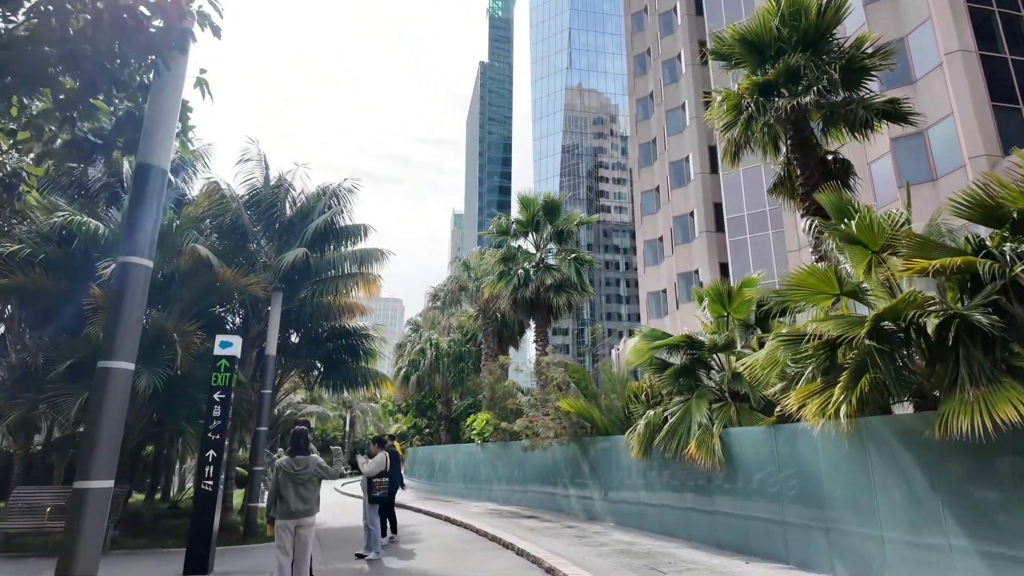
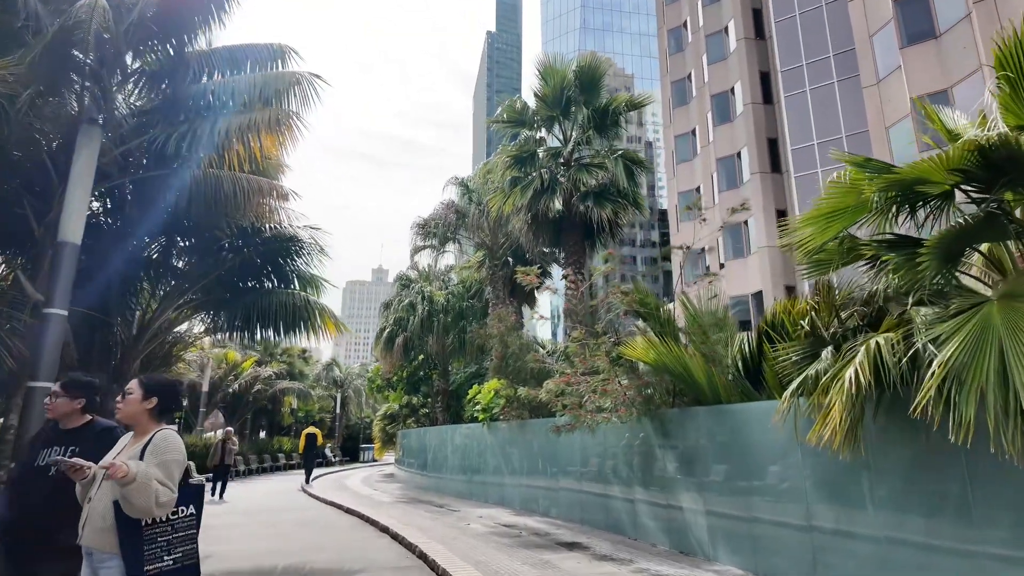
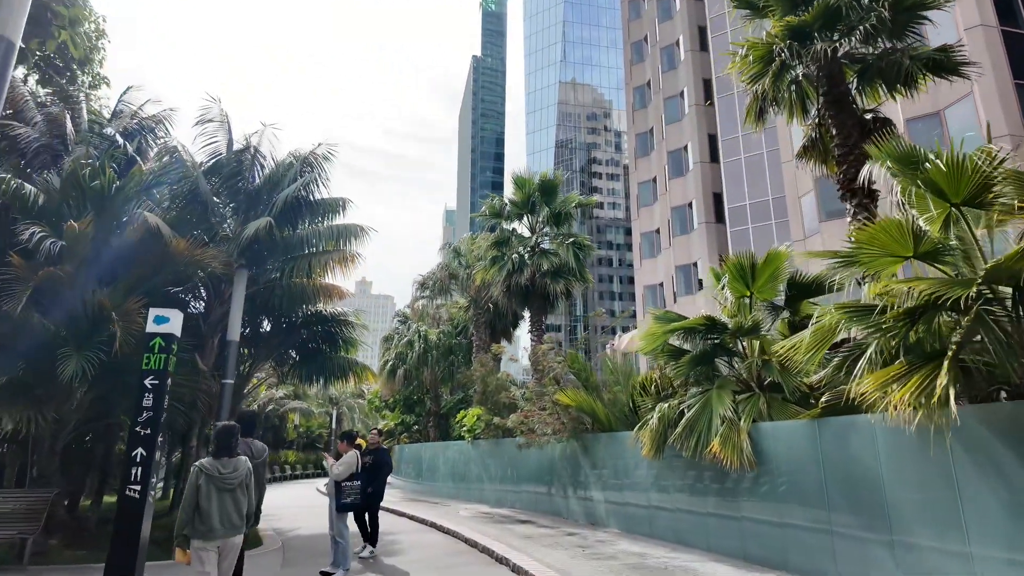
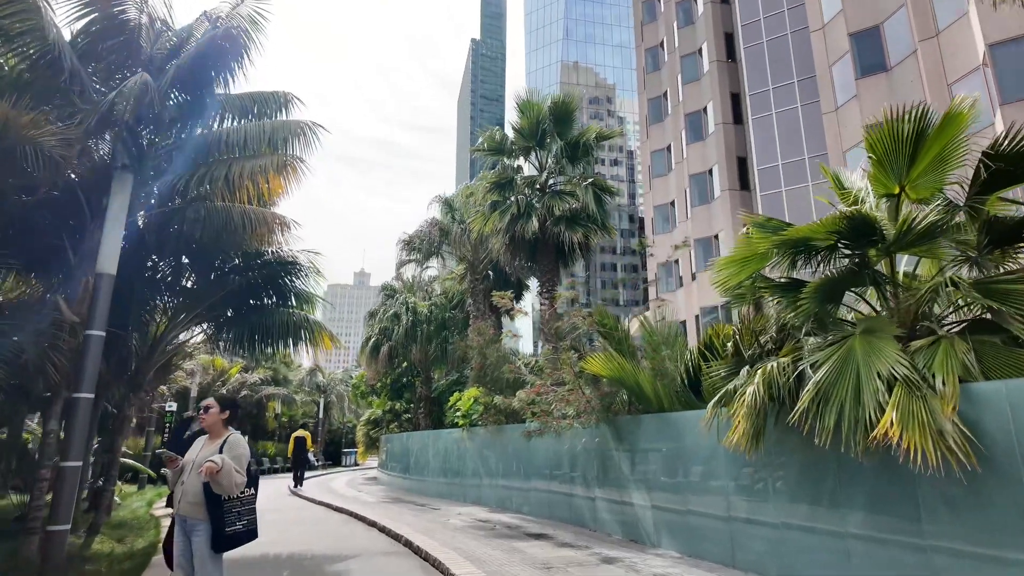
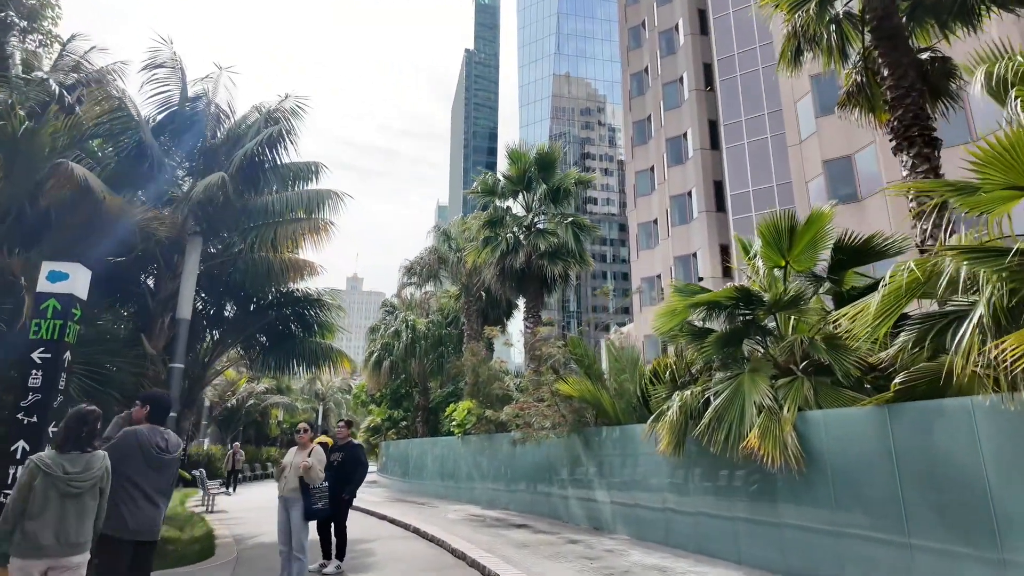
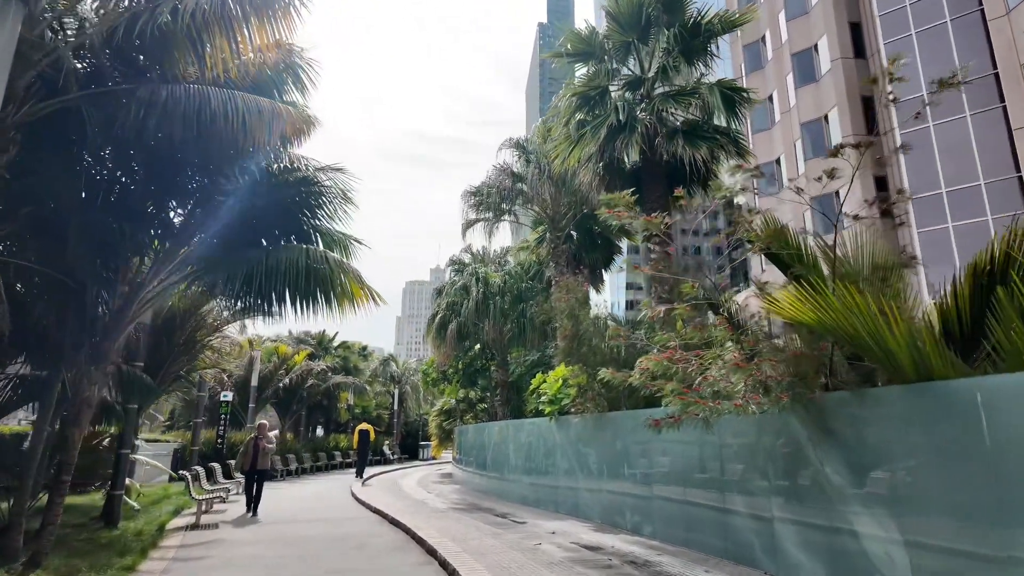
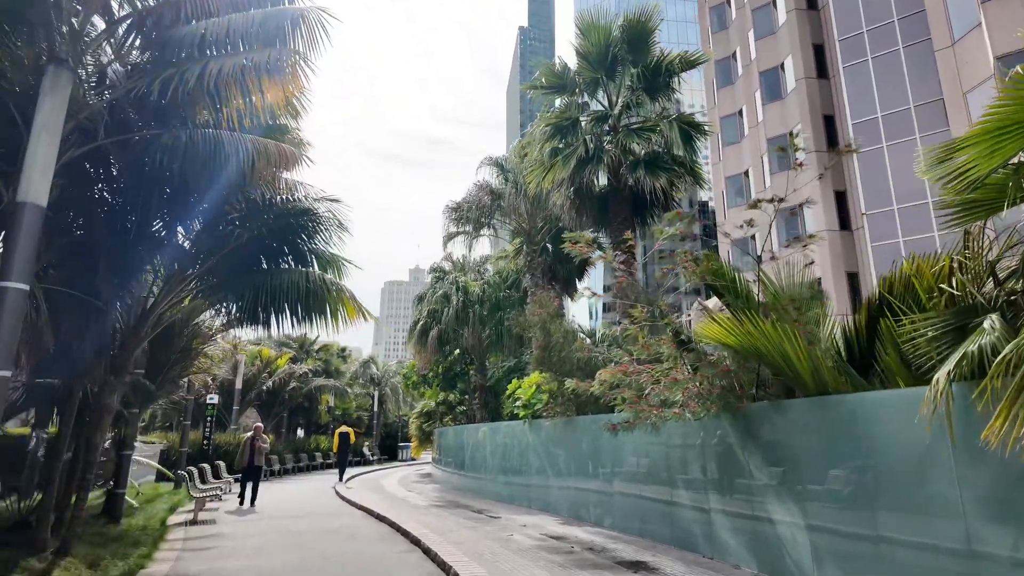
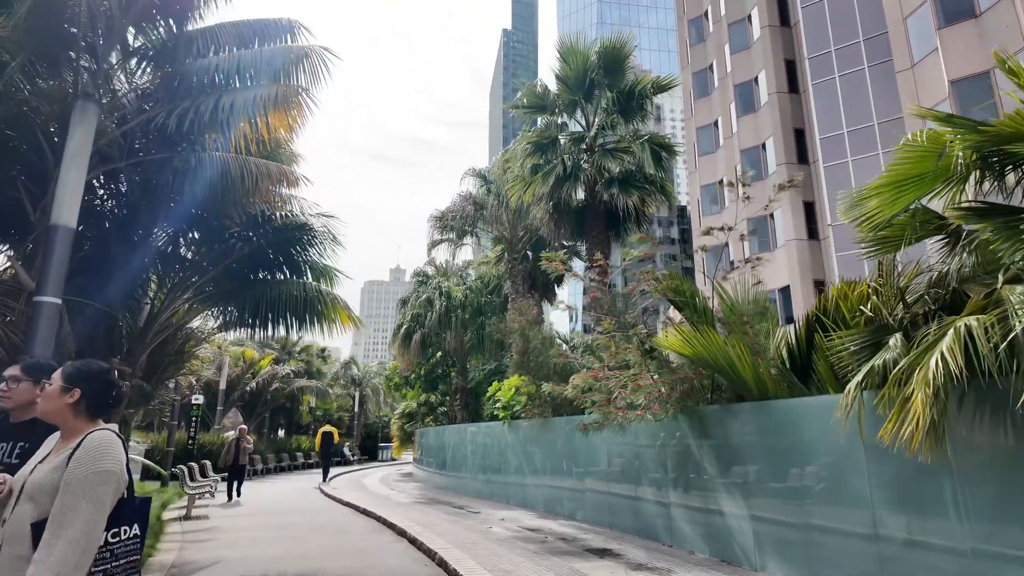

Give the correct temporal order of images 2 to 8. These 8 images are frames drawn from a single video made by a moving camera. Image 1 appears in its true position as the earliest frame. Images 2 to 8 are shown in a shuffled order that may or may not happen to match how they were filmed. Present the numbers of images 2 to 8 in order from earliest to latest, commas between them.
3, 5, 4, 2, 8, 7, 6
